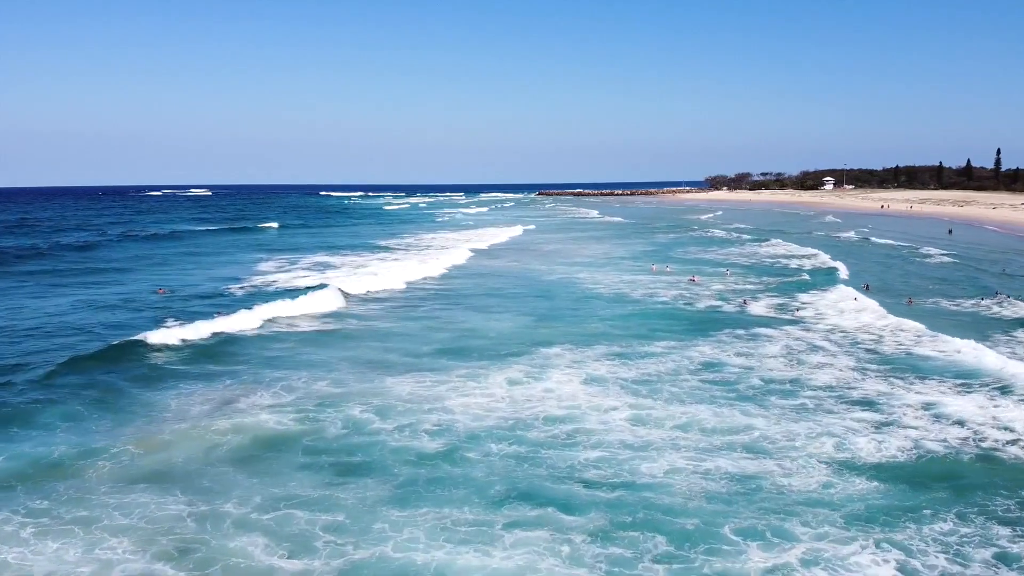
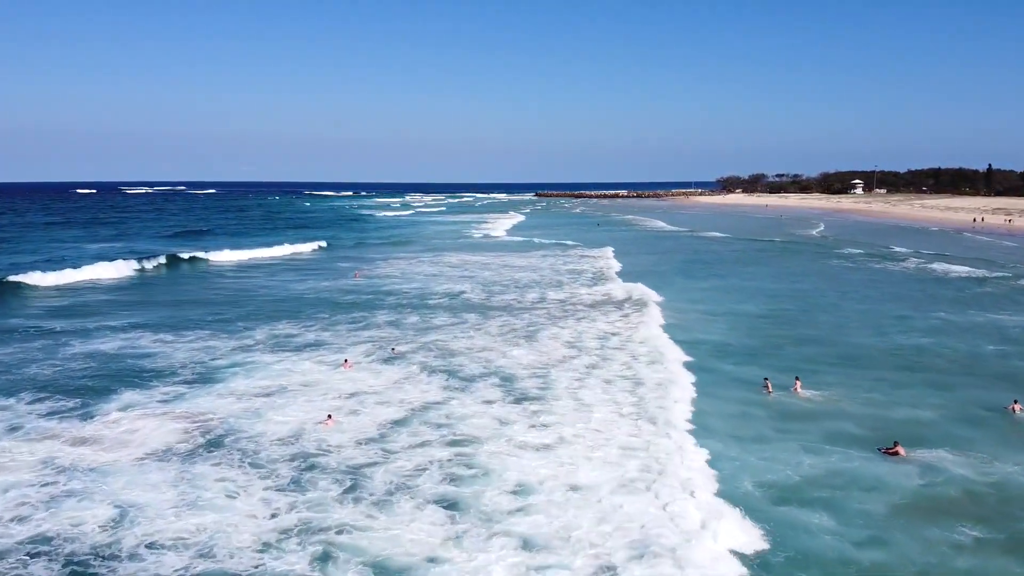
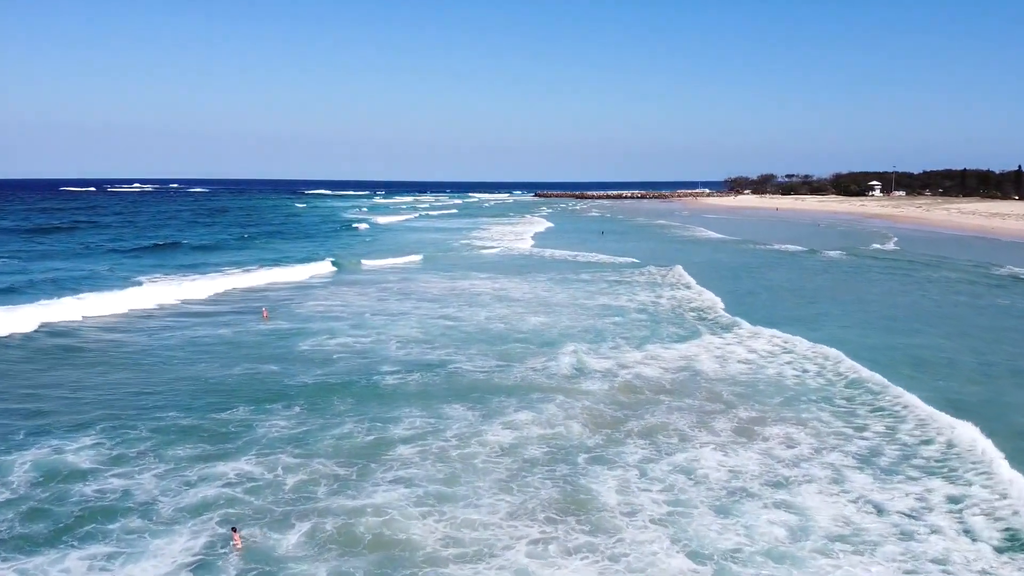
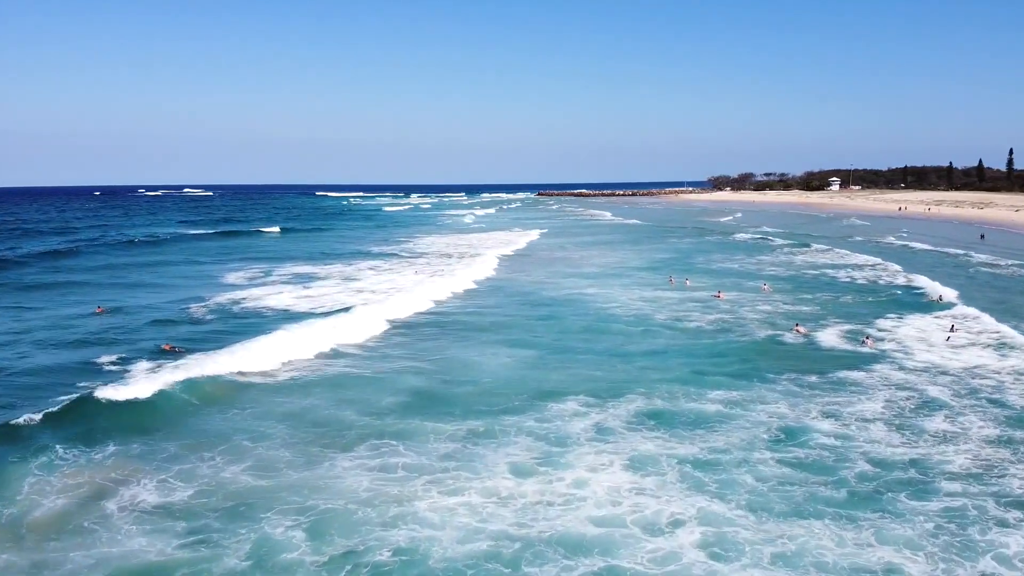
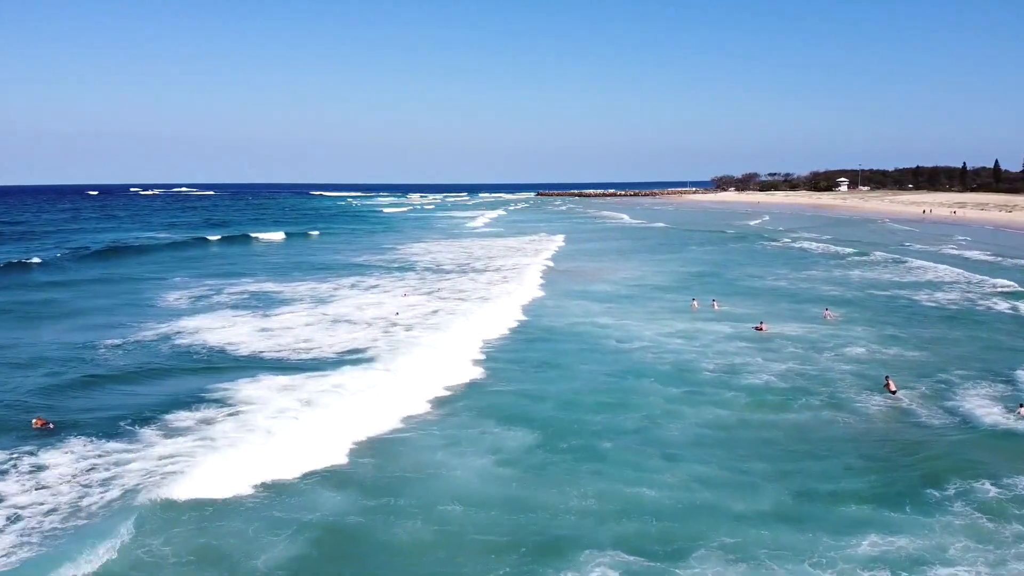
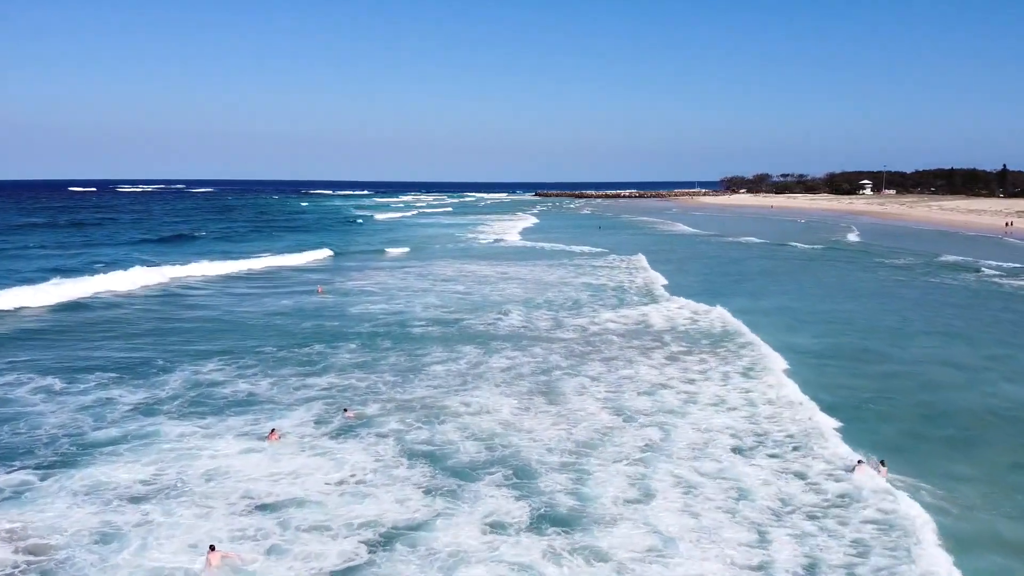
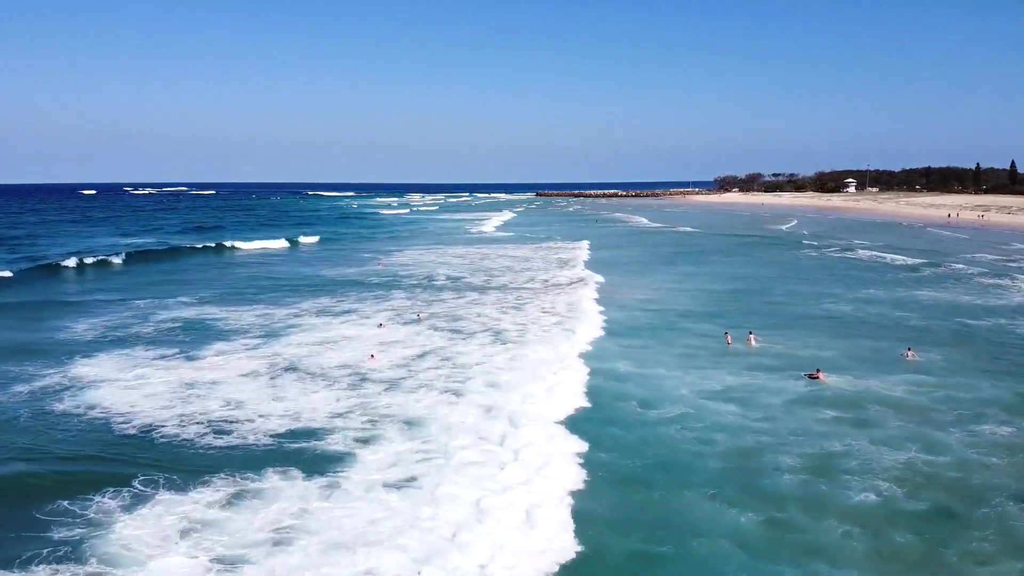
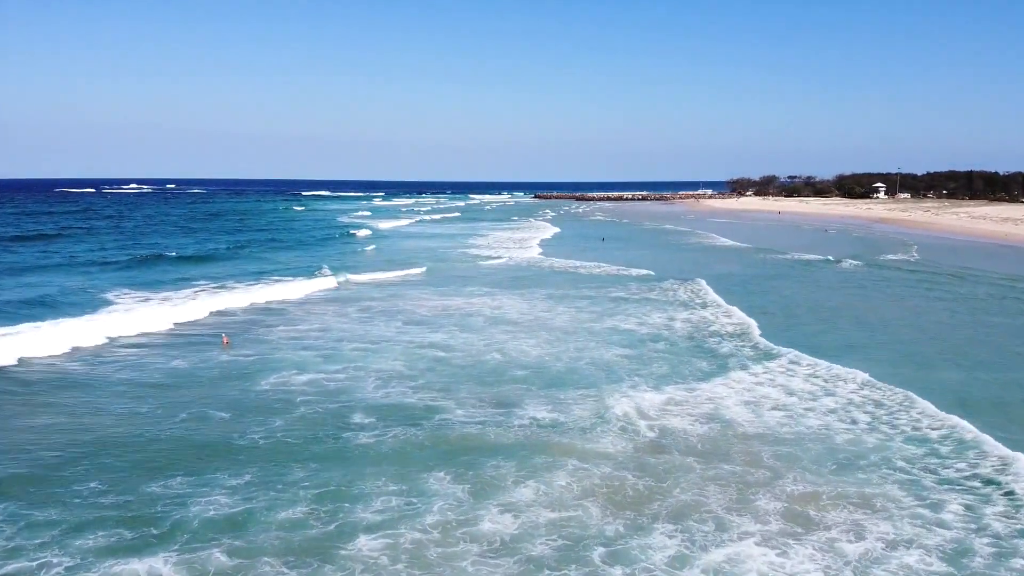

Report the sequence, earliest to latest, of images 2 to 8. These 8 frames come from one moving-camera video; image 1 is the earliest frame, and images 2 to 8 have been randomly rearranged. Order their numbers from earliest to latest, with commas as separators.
4, 5, 7, 2, 6, 3, 8
